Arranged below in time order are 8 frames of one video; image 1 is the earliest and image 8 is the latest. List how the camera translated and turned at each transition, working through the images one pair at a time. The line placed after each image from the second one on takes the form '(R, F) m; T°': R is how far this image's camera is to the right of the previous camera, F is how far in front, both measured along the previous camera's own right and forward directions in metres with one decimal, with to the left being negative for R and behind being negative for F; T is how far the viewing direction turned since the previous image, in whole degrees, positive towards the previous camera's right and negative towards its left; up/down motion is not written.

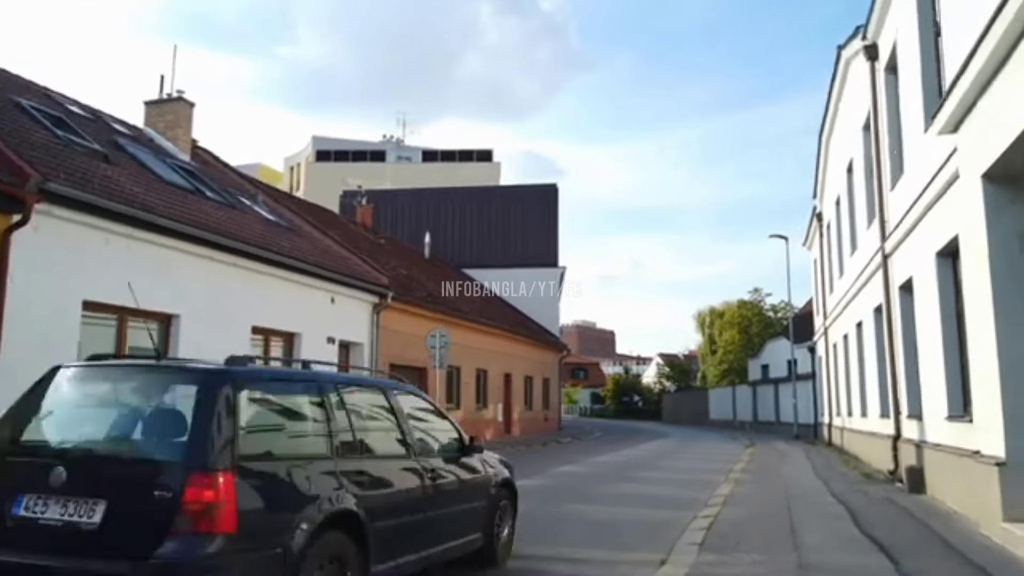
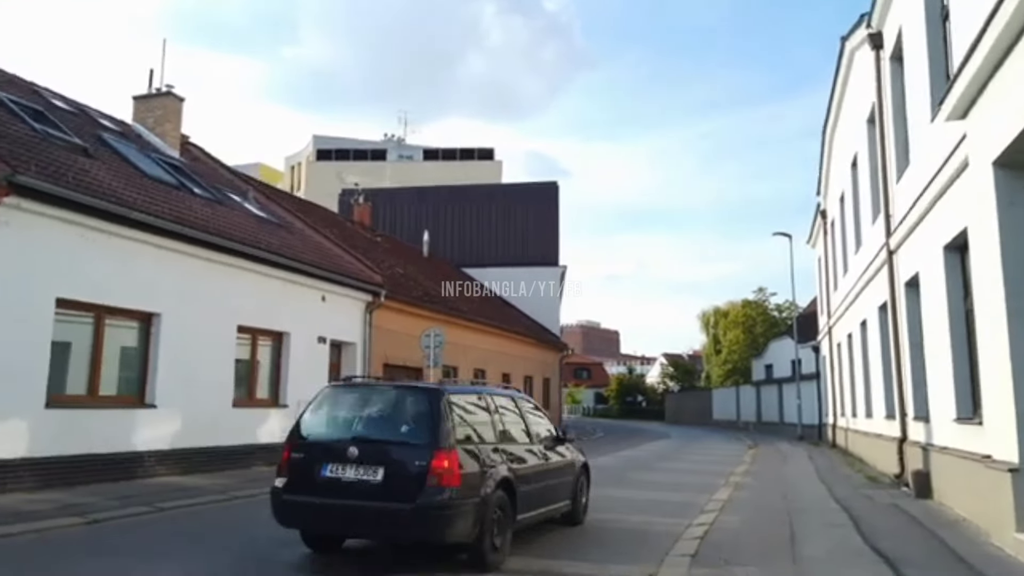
(+0.2, +0.5) m; 0°
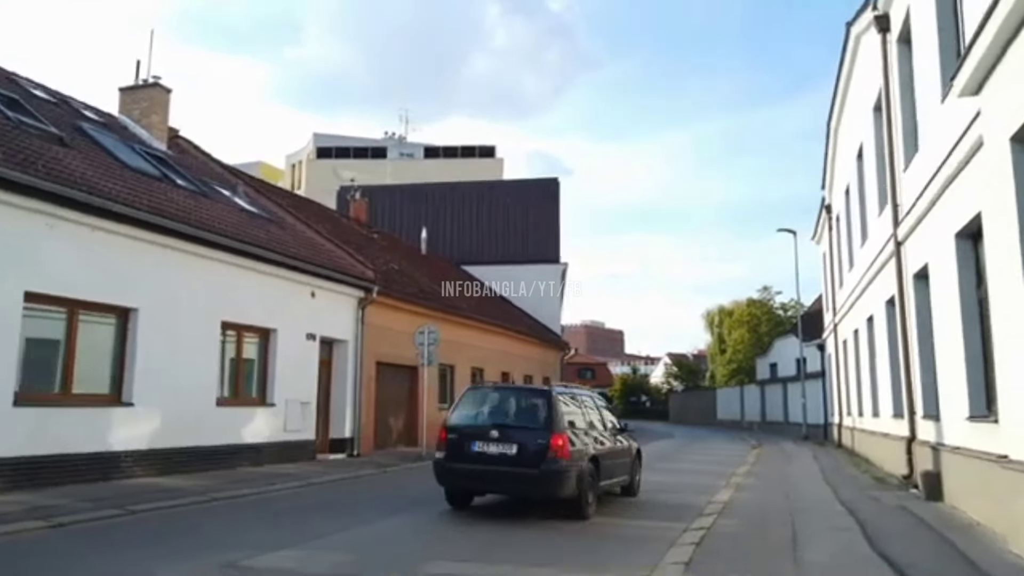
(+0.2, +0.6) m; 0°
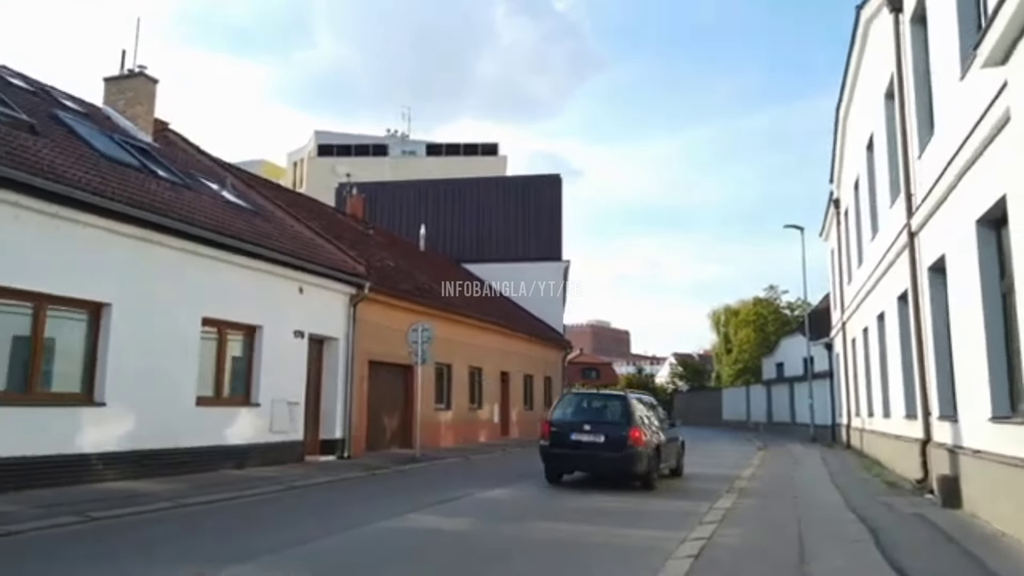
(+0.2, +0.7) m; 0°
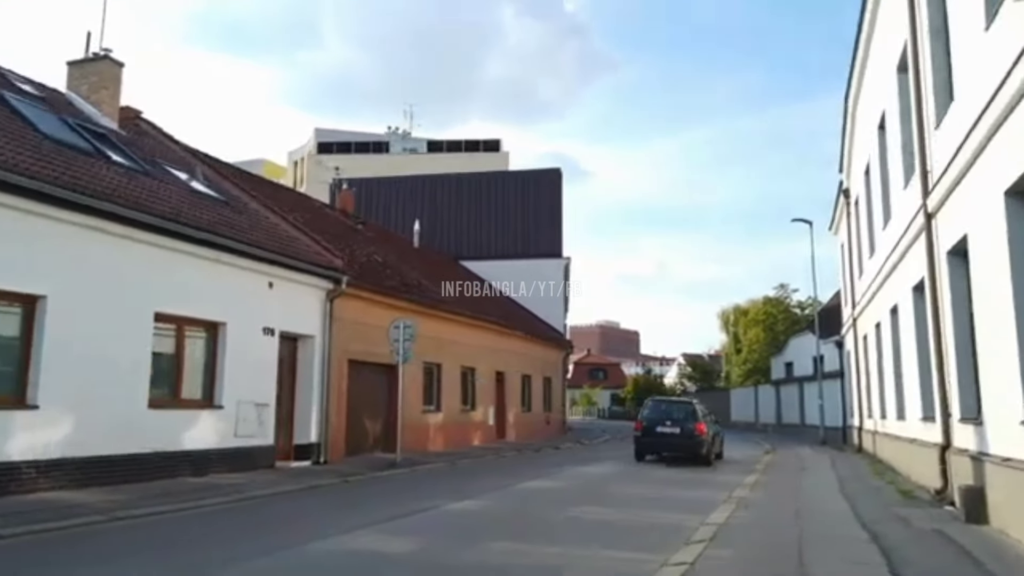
(+0.5, +1.2) m; -1°
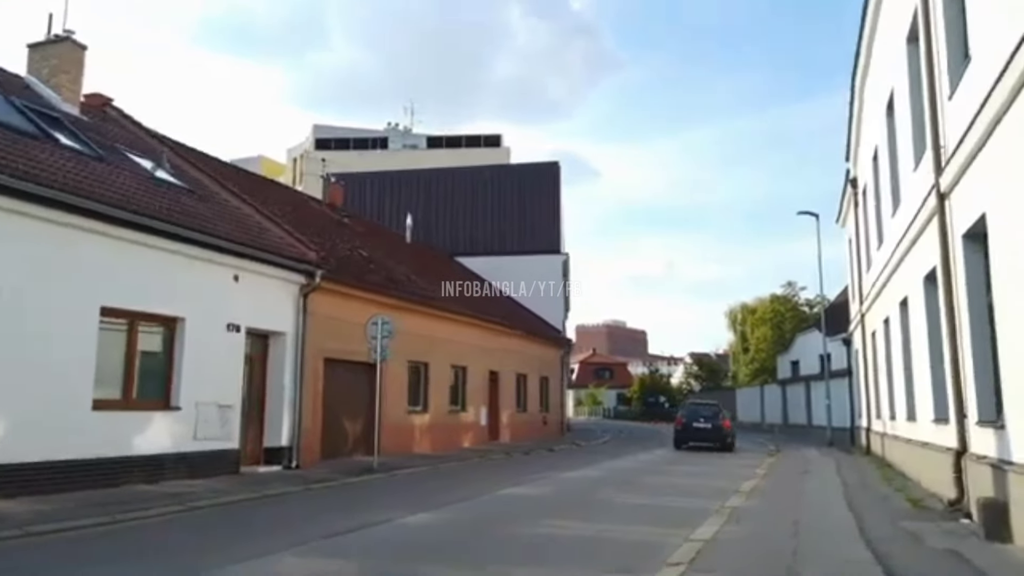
(+0.5, +1.1) m; -1°
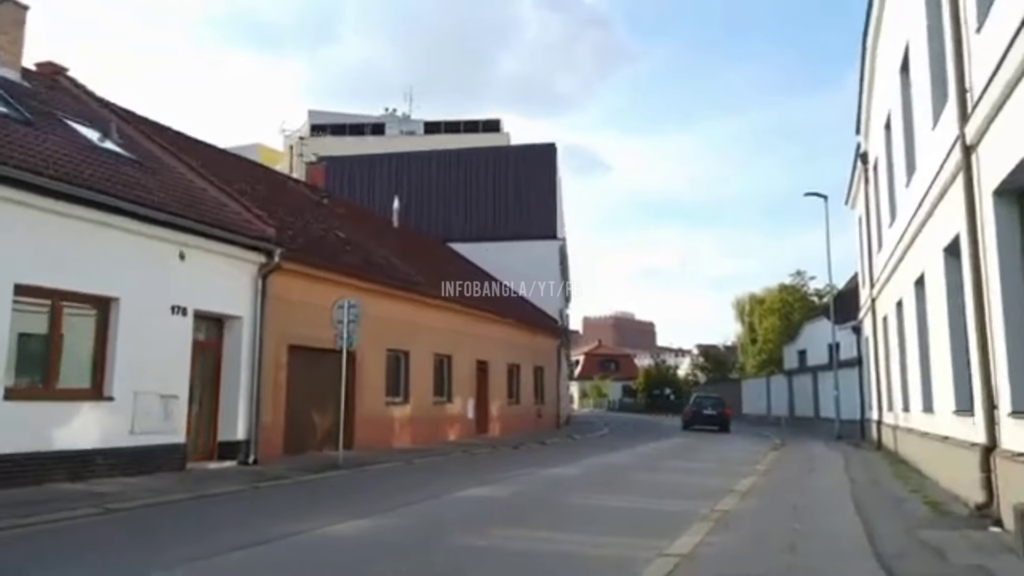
(+0.6, +1.5) m; -1°
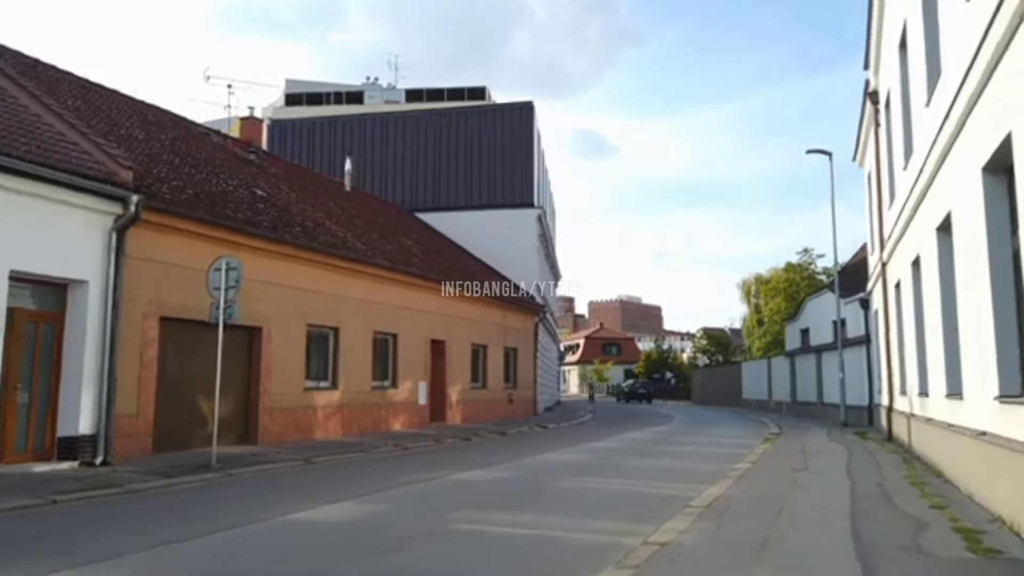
(+1.3, +3.3) m; -1°
